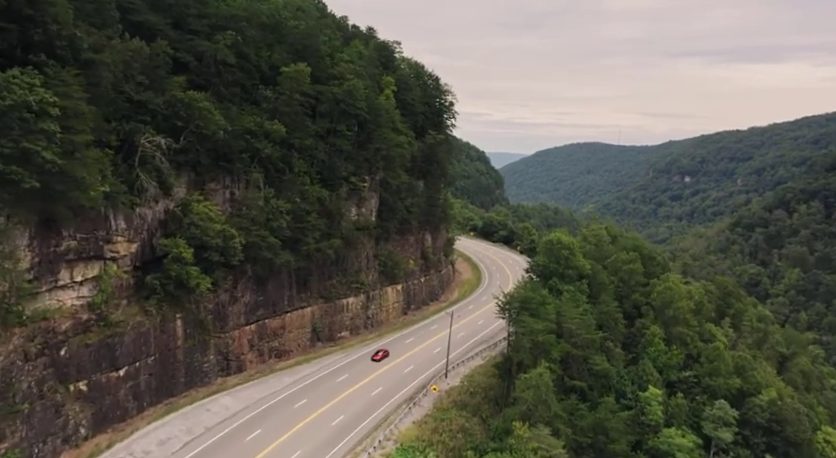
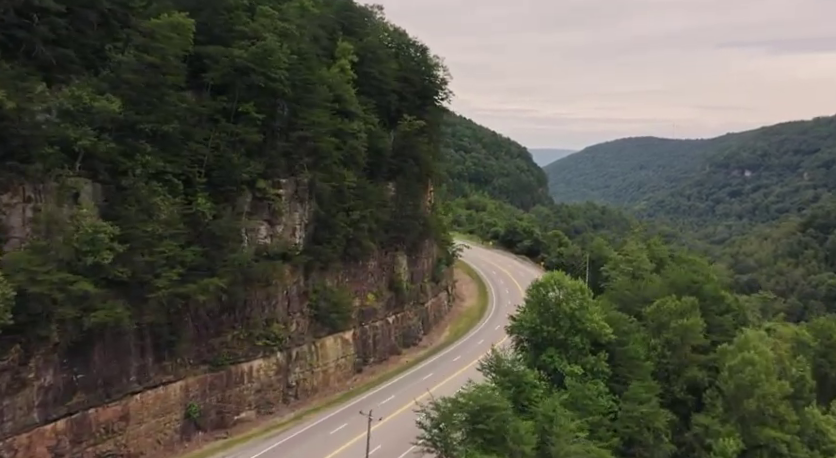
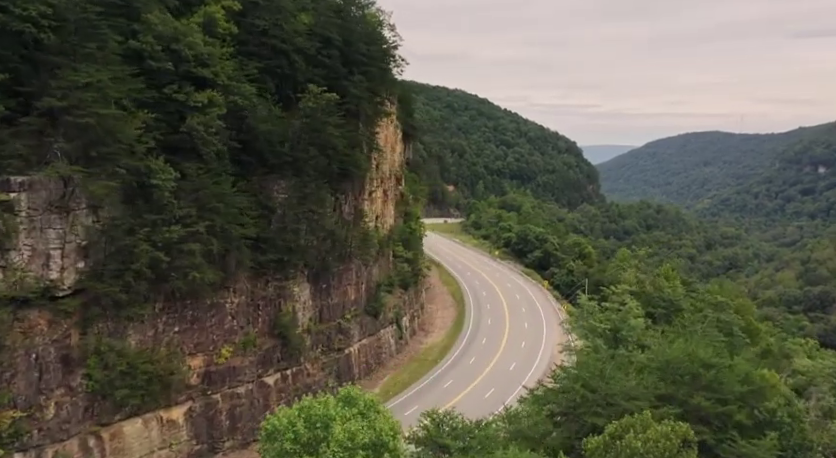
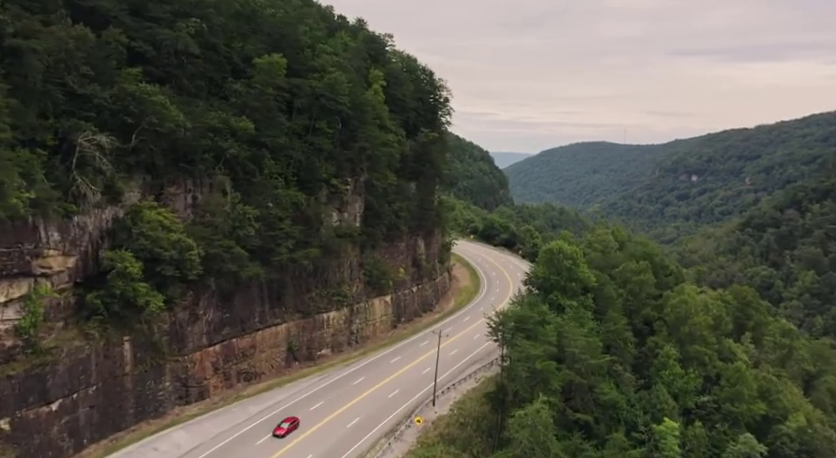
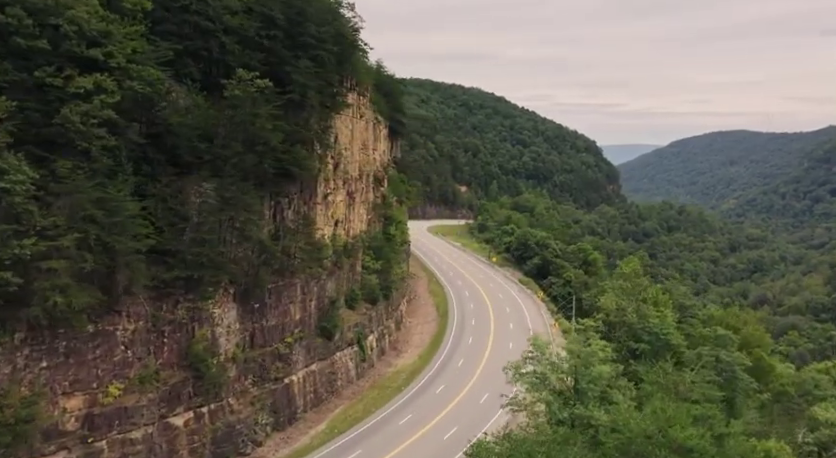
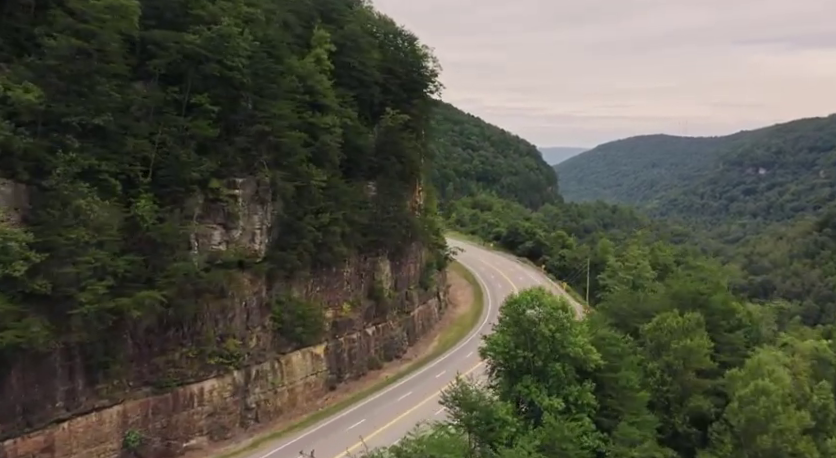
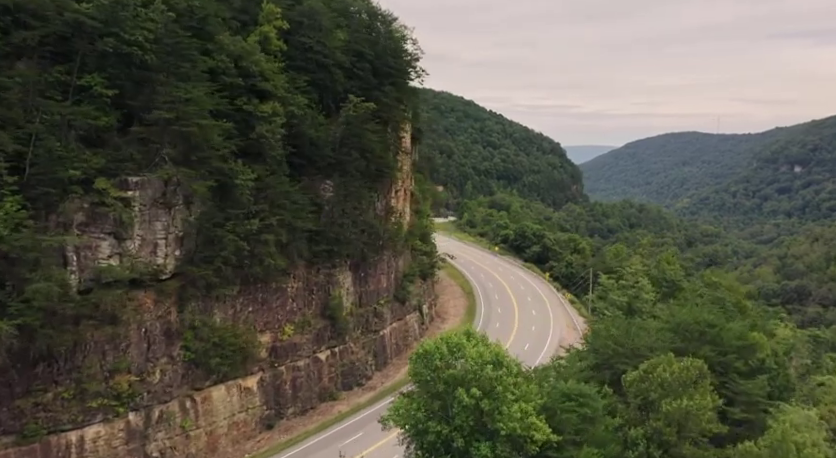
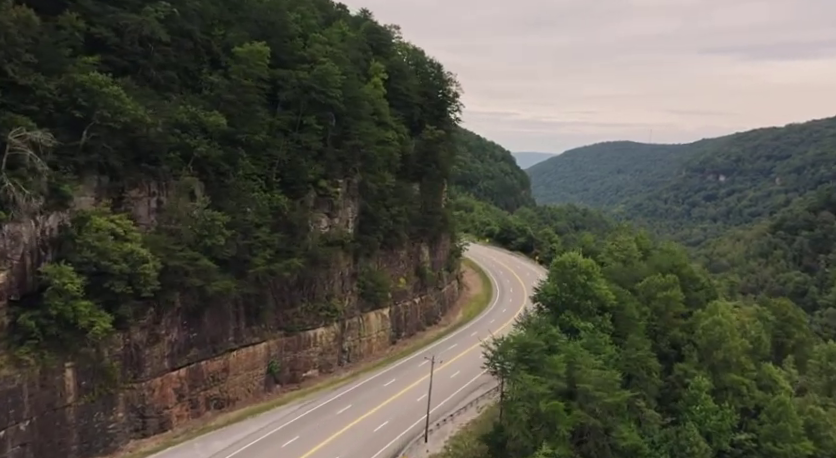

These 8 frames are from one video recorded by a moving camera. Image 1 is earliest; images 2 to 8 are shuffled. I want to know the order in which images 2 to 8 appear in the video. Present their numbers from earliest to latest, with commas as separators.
4, 8, 2, 6, 7, 3, 5
